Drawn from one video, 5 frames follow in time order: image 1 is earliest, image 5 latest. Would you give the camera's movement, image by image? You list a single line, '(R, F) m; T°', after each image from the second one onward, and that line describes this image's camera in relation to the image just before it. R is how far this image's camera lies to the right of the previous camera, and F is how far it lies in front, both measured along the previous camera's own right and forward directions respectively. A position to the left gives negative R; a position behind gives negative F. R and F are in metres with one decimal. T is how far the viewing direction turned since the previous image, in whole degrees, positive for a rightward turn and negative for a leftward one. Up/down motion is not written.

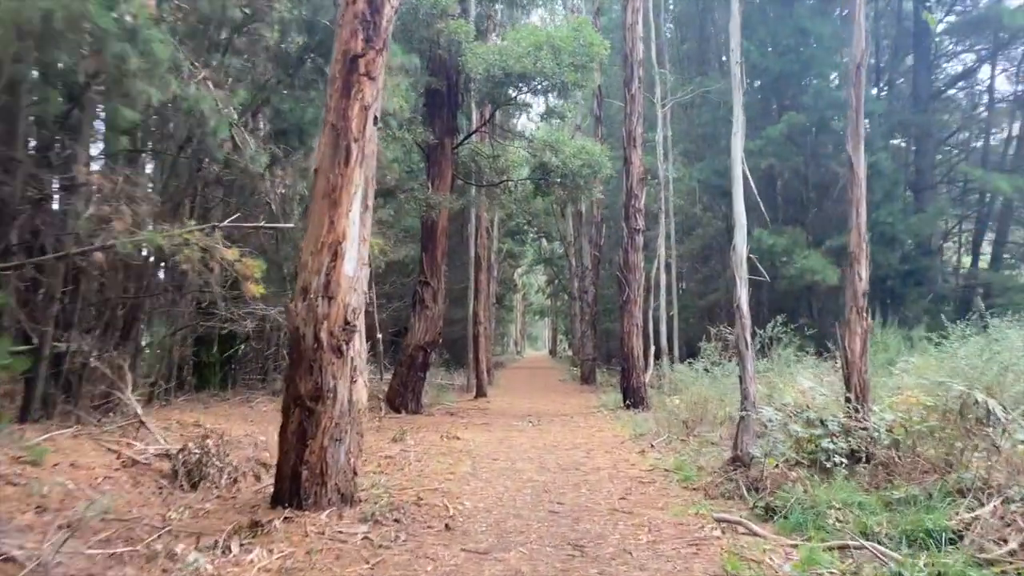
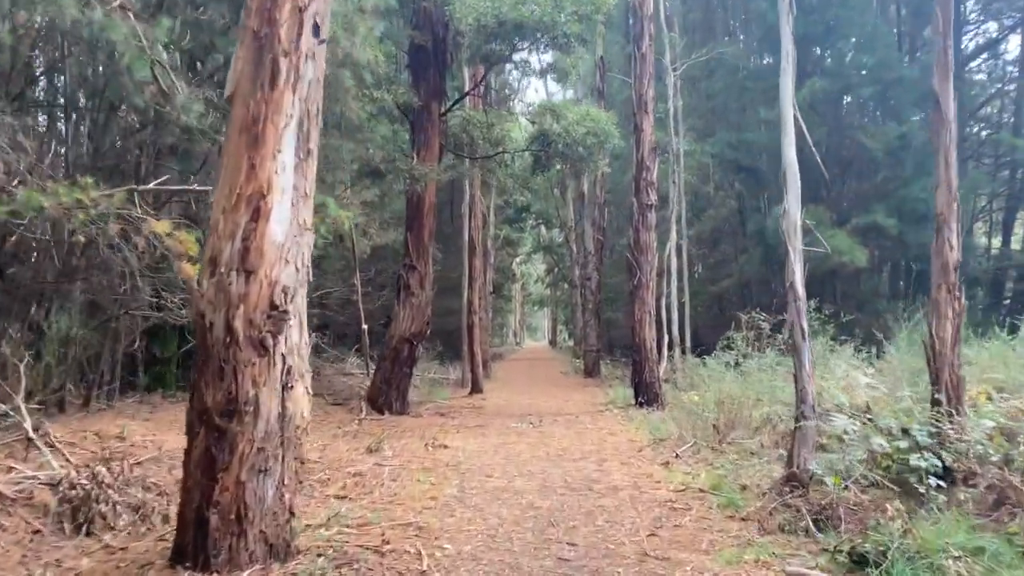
(0.0, +1.6) m; 0°
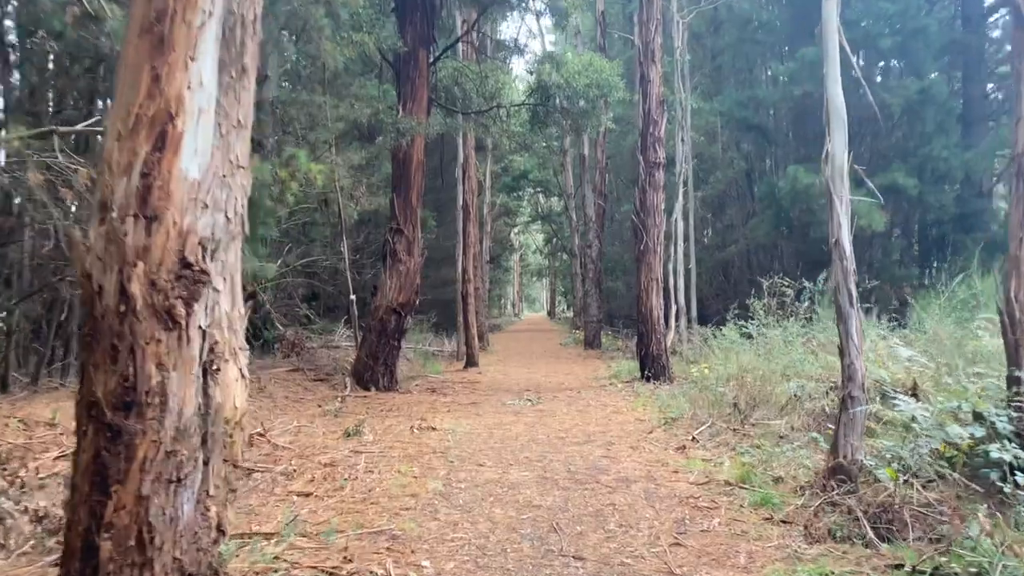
(0.0, +1.0) m; 0°
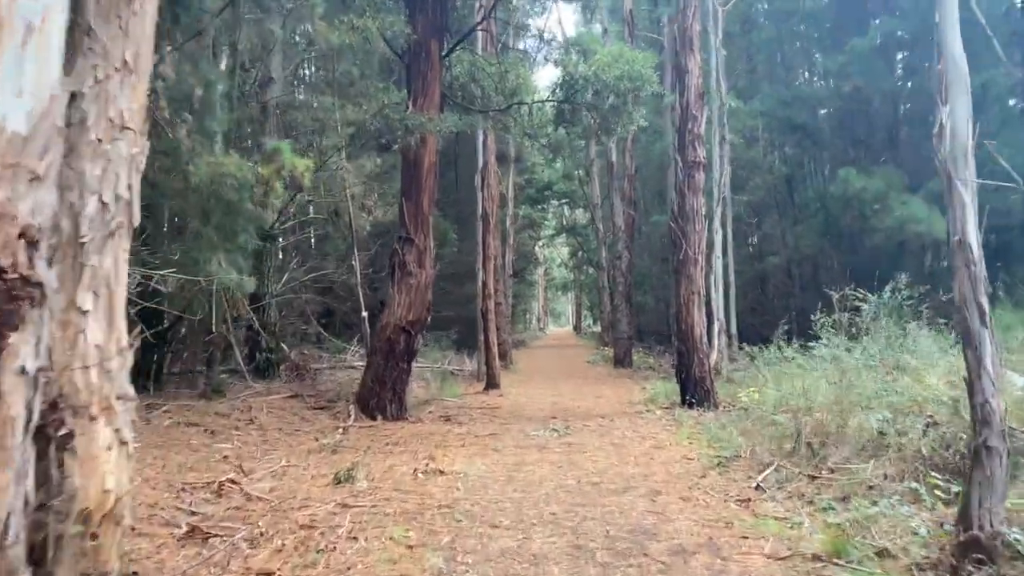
(0.0, +1.2) m; -2°
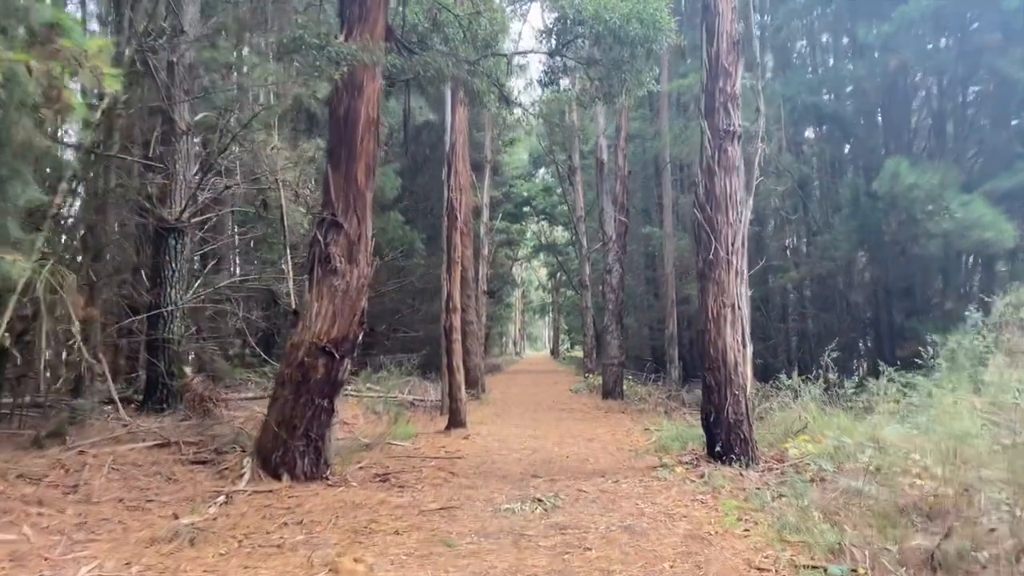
(+0.1, +2.9) m; +2°
